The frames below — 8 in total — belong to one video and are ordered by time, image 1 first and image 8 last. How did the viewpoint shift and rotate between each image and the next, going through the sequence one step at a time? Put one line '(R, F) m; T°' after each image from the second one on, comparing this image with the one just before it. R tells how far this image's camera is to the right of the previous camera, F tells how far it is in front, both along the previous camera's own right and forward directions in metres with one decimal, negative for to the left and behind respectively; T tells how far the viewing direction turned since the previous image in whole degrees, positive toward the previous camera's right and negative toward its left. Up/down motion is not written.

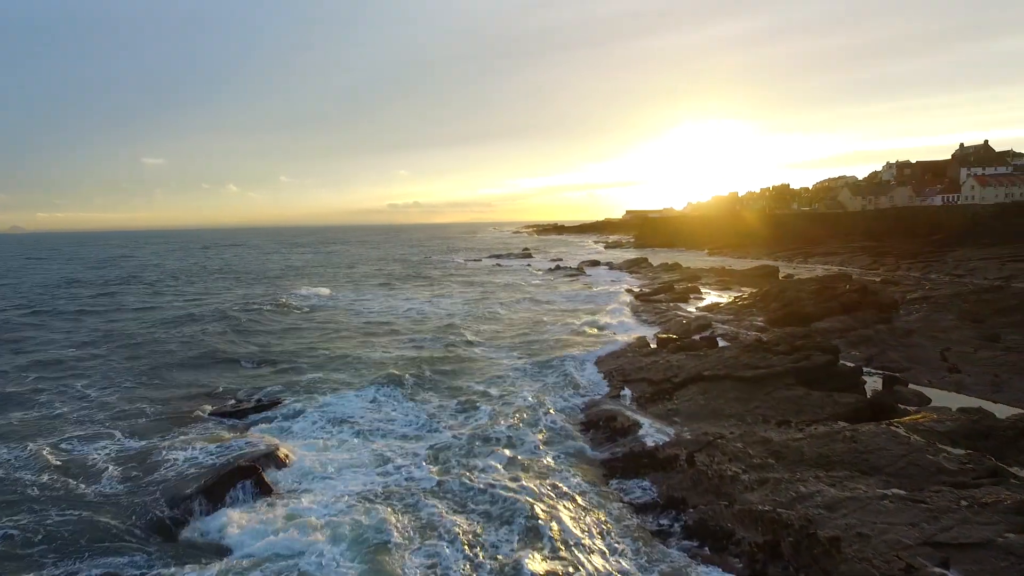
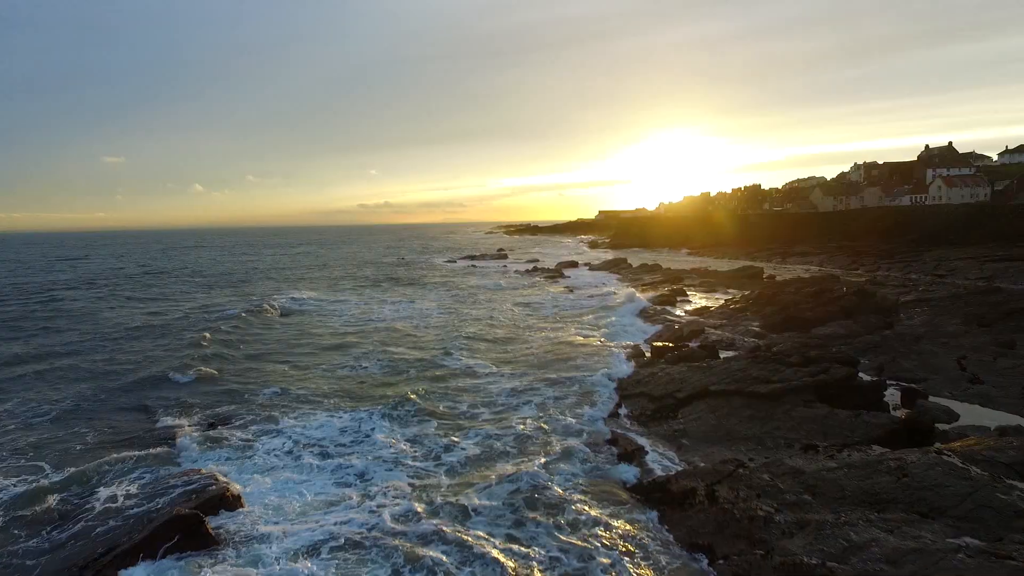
(-0.2, +1.3) m; +3°
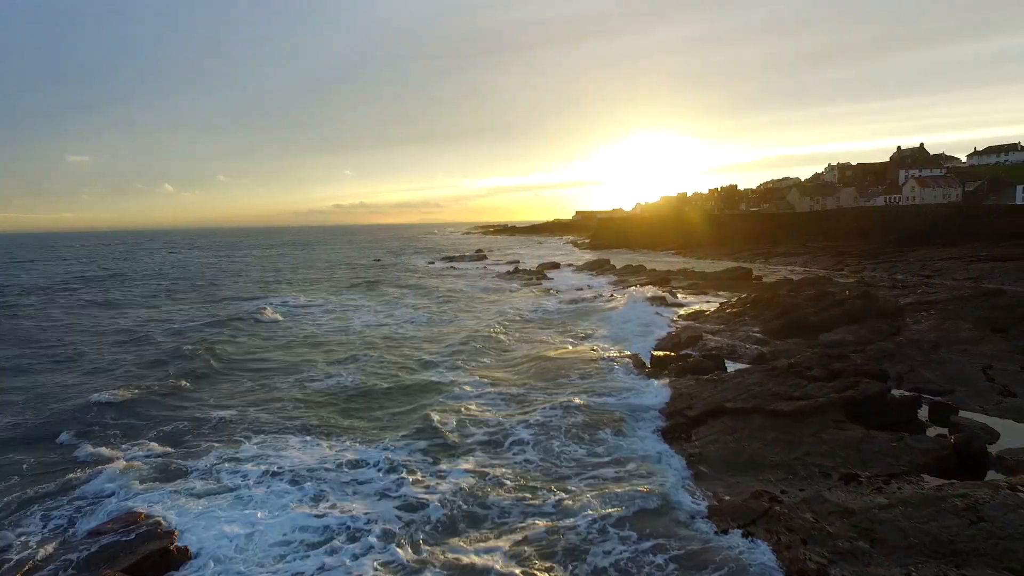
(-0.3, +1.2) m; +2°
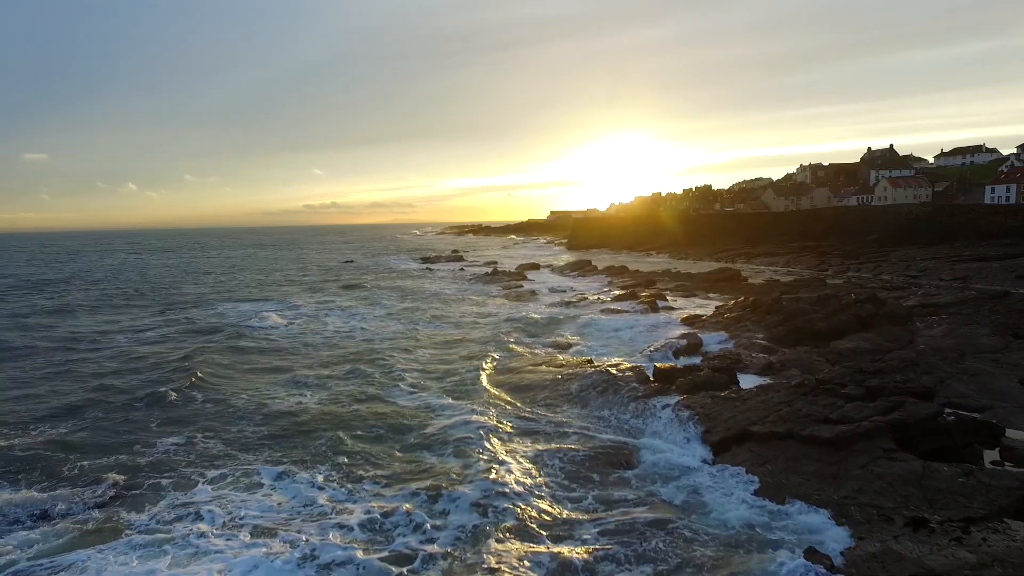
(-0.3, +1.3) m; +2°
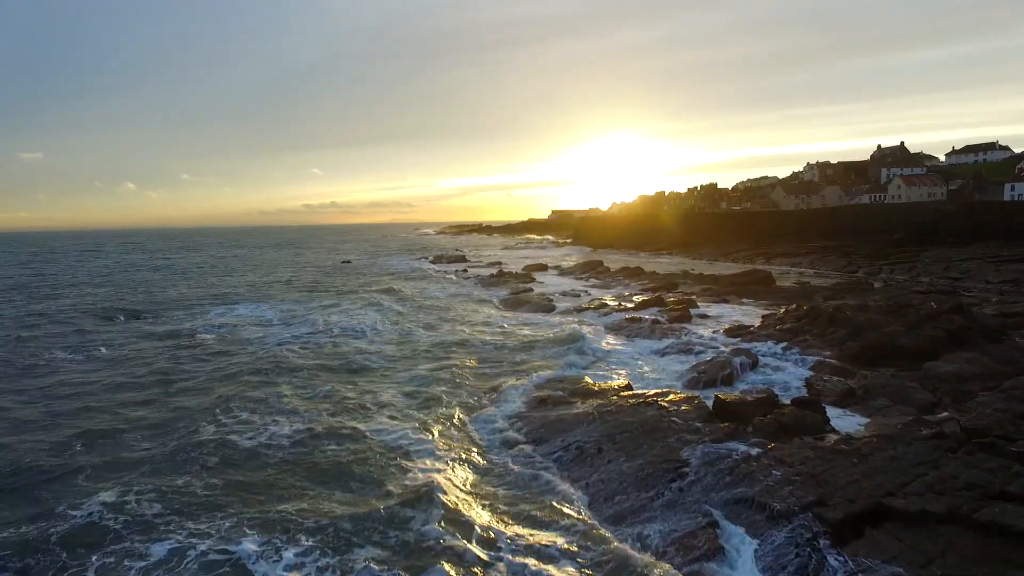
(-0.4, +2.4) m; 0°
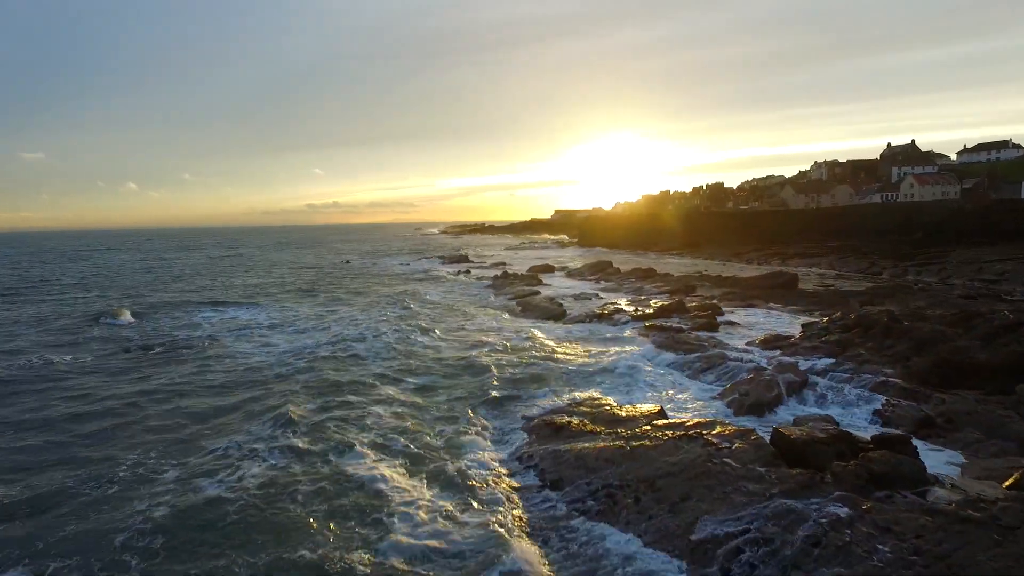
(-0.2, +1.7) m; 0°
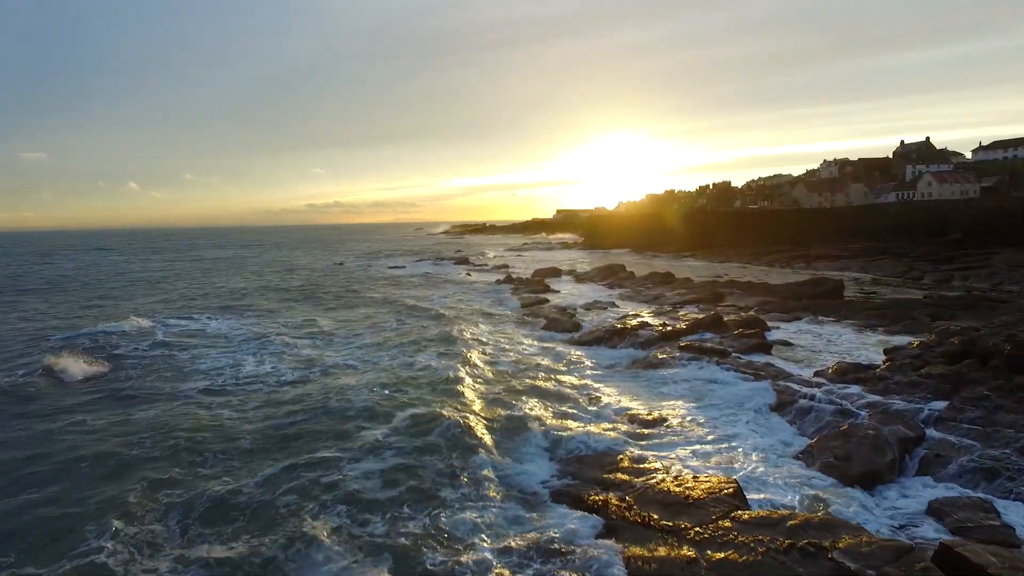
(-0.1, +2.9) m; 0°
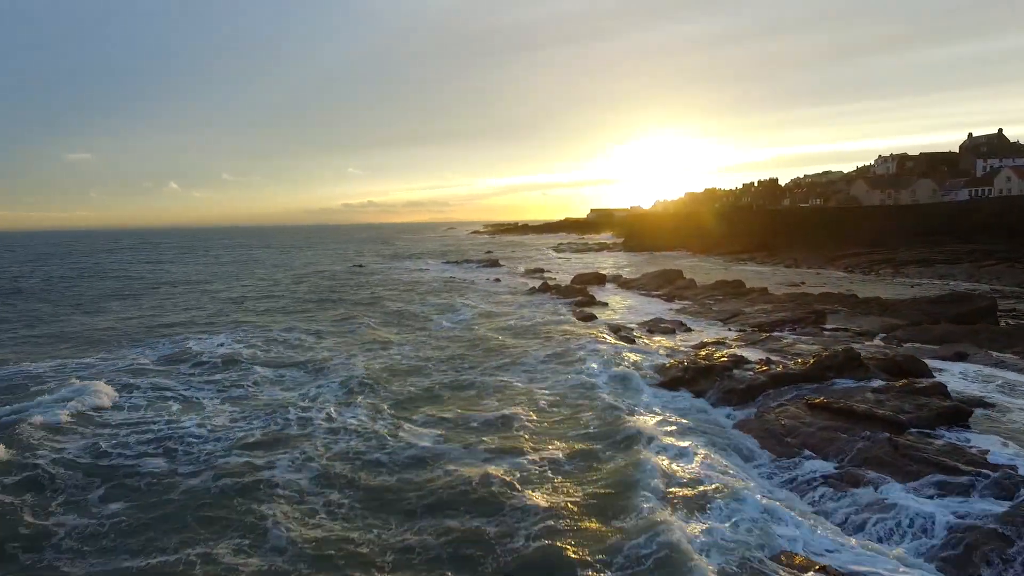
(-0.2, +4.6) m; -3°
